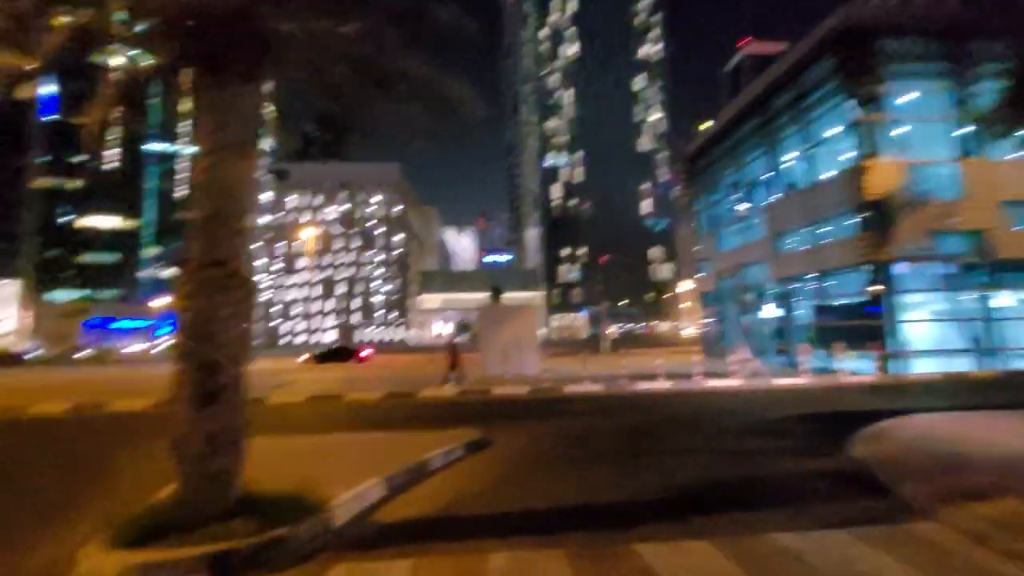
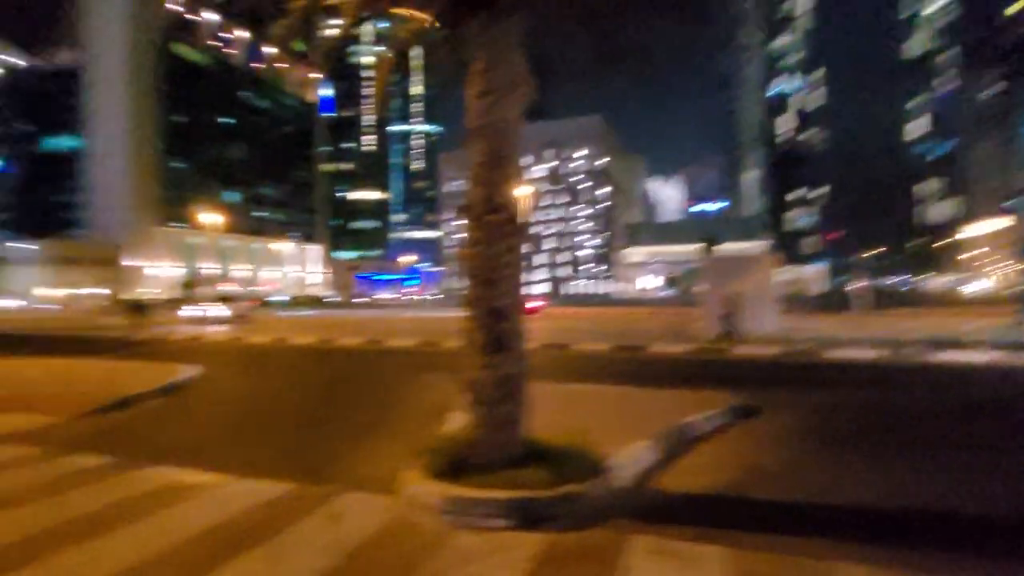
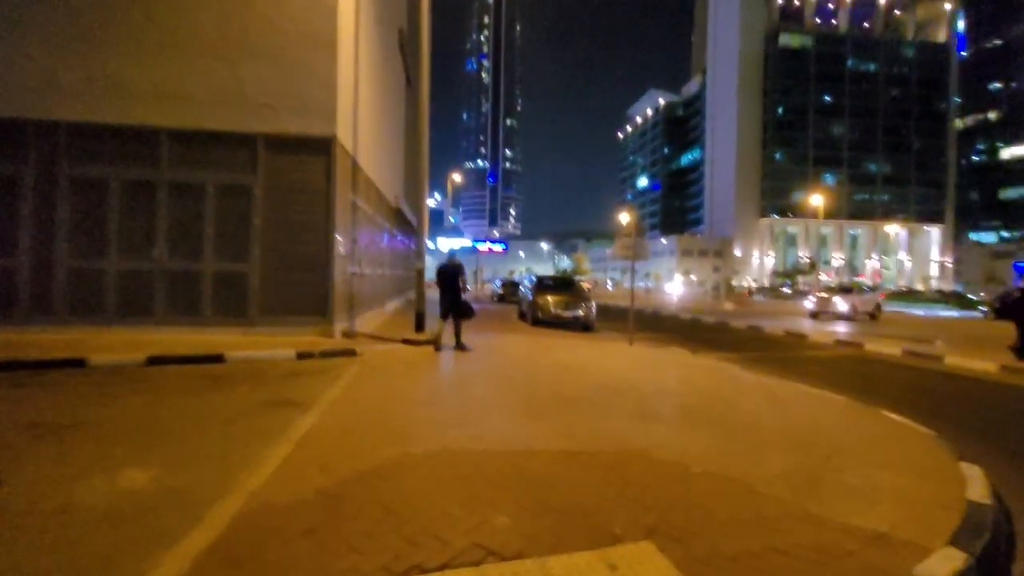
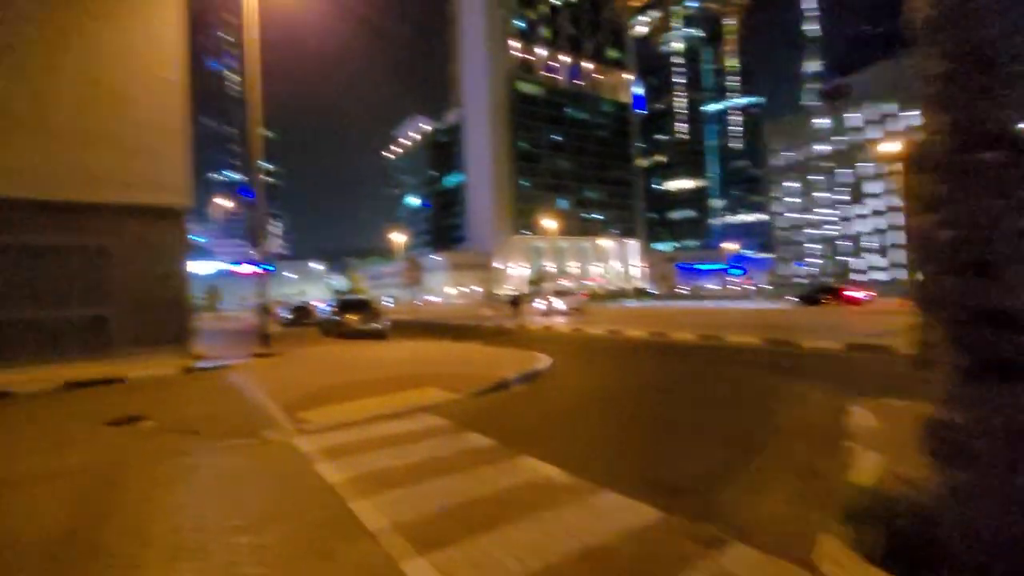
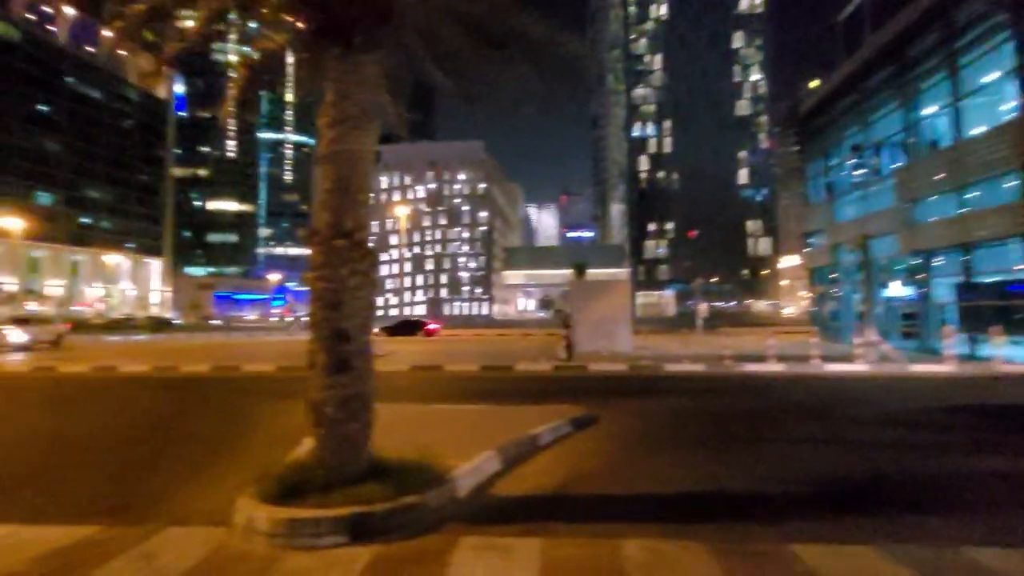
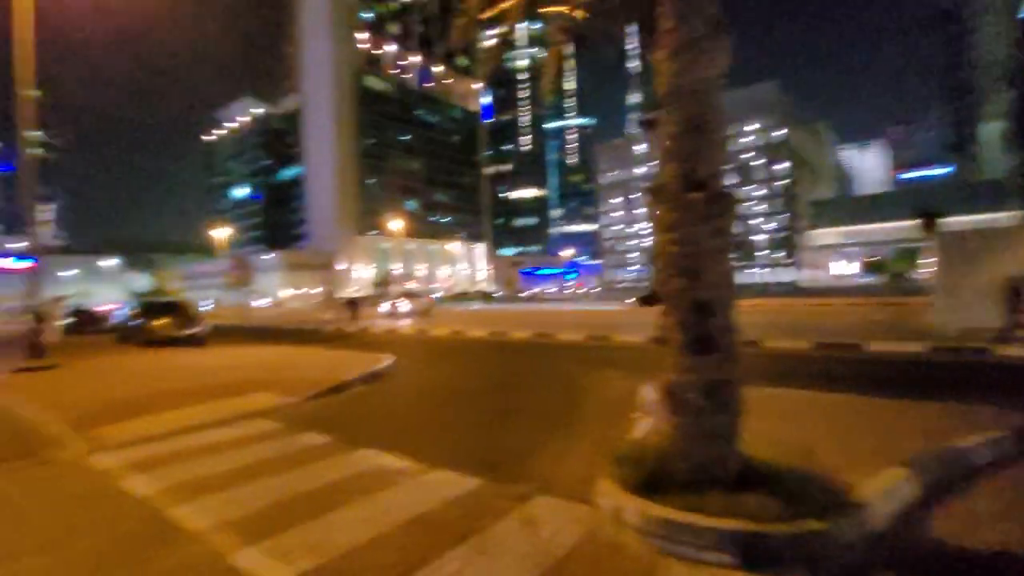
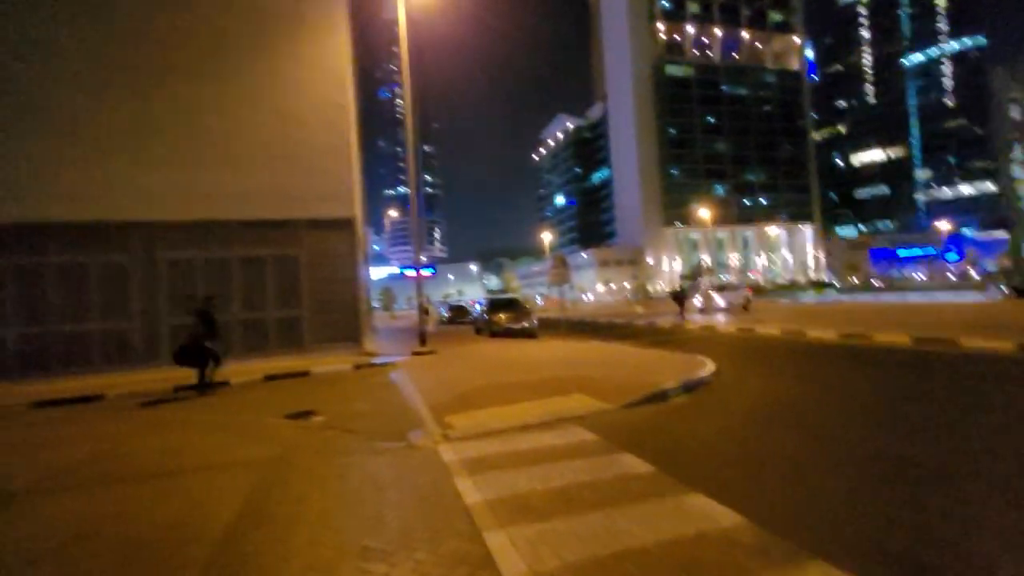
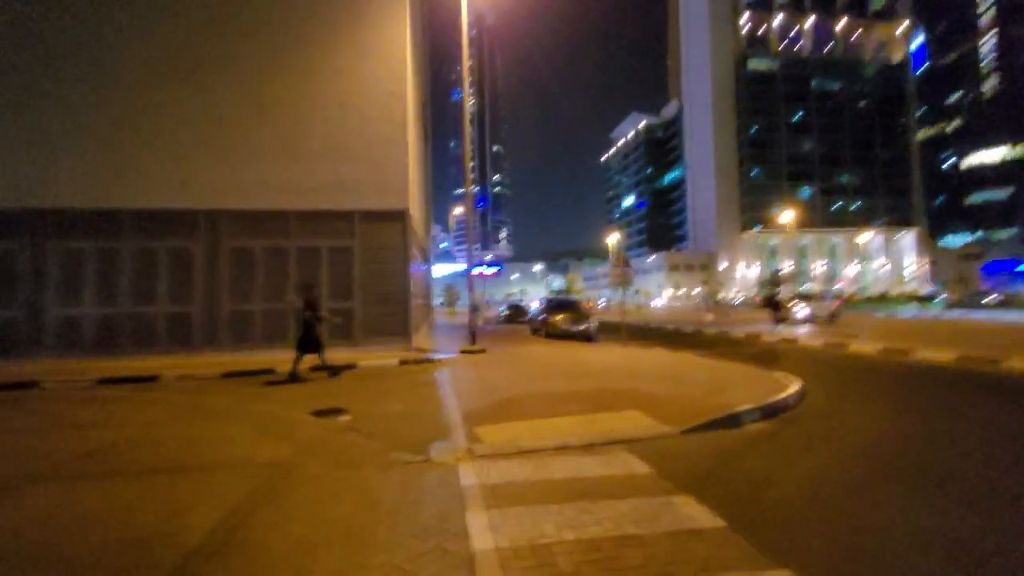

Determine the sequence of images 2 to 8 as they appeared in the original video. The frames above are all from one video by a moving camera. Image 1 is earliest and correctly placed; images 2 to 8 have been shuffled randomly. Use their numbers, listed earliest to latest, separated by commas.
5, 2, 6, 4, 7, 8, 3
